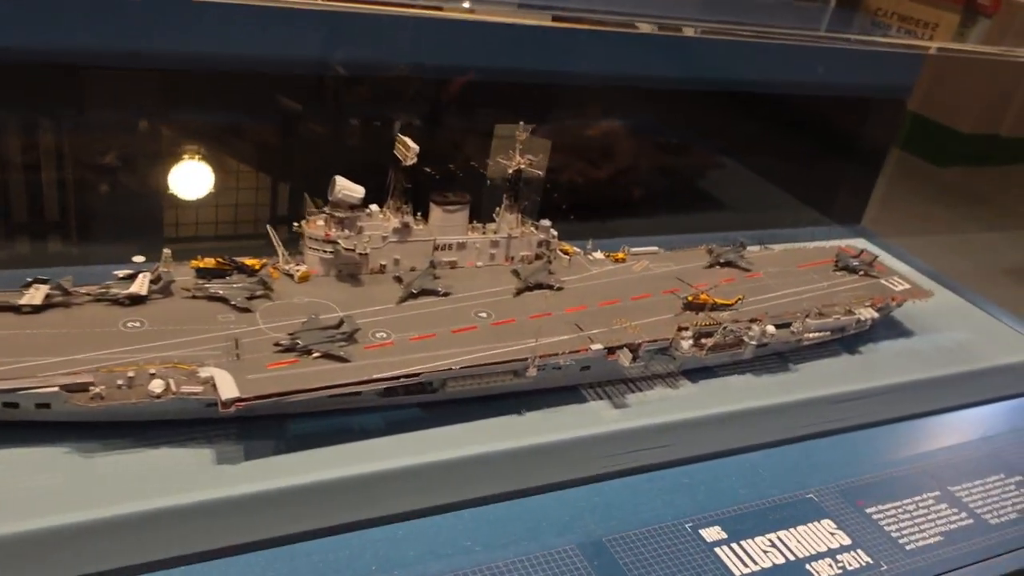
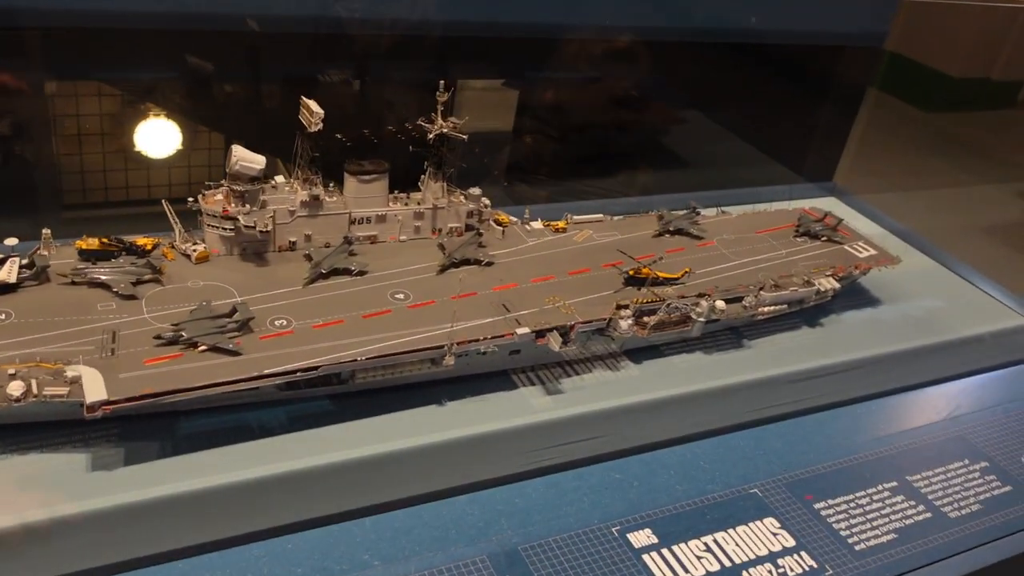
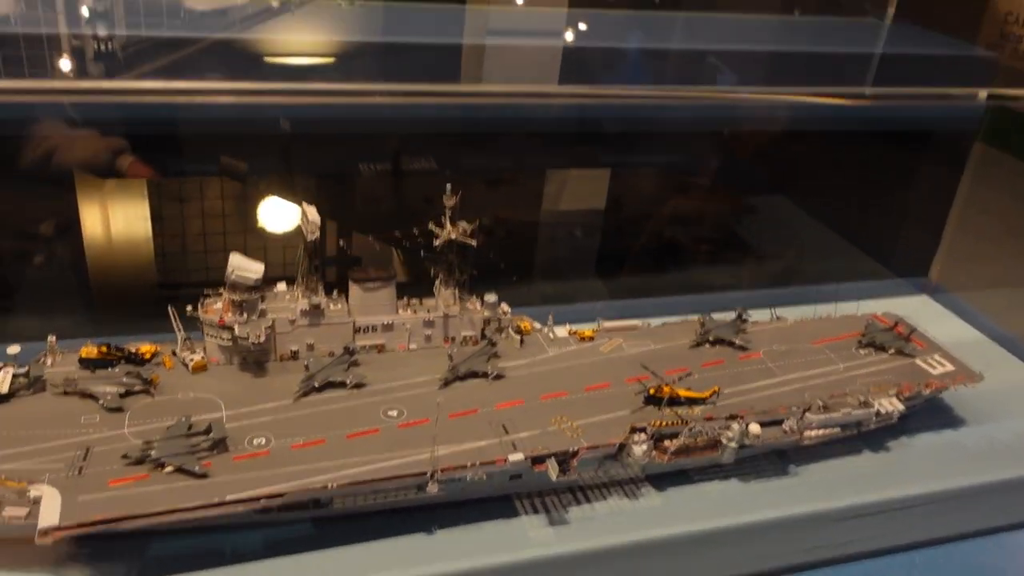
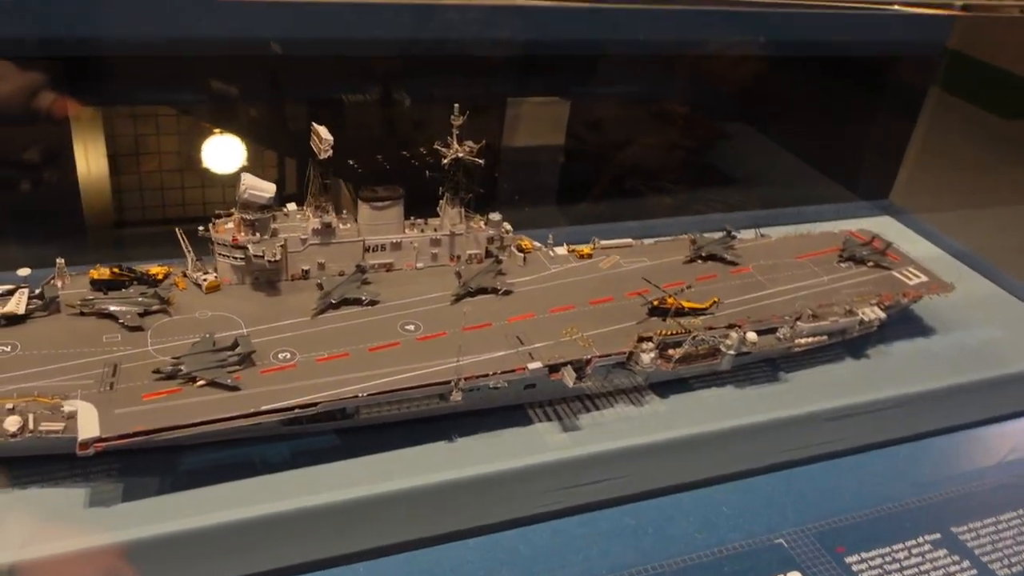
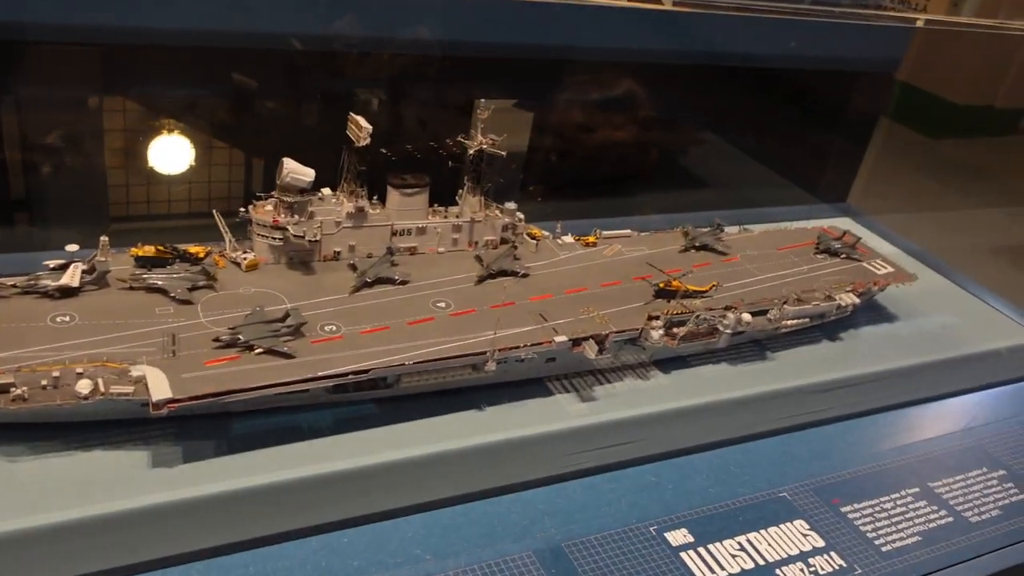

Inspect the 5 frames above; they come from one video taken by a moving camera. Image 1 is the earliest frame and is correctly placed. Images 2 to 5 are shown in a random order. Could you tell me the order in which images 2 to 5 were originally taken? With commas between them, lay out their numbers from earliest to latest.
5, 2, 4, 3
